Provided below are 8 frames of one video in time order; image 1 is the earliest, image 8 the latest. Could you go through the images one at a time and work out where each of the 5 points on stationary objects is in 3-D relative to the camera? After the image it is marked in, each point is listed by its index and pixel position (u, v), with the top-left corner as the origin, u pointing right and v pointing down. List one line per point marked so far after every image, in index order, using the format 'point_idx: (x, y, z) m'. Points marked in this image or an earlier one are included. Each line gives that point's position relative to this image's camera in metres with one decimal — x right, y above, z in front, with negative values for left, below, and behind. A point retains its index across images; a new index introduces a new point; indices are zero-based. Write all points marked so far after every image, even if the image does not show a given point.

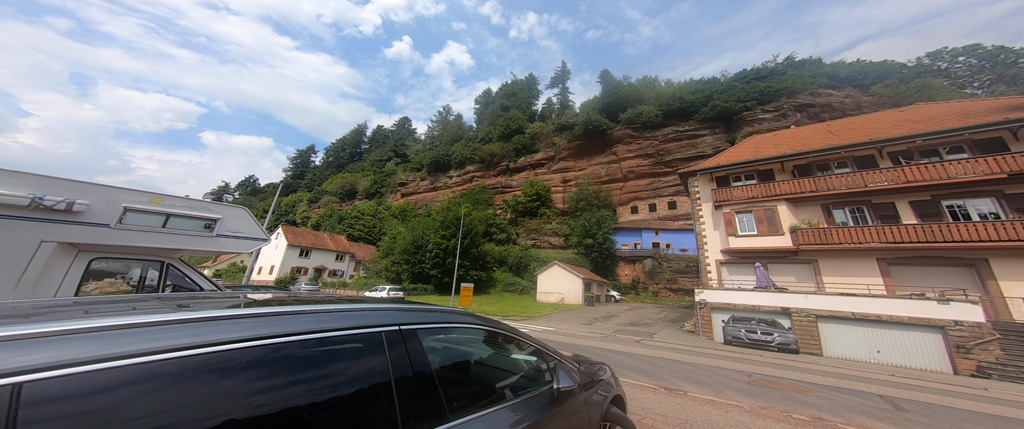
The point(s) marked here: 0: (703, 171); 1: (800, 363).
0: (+12.7, +3.0, +19.9) m
1: (+8.7, -4.7, +9.3) m
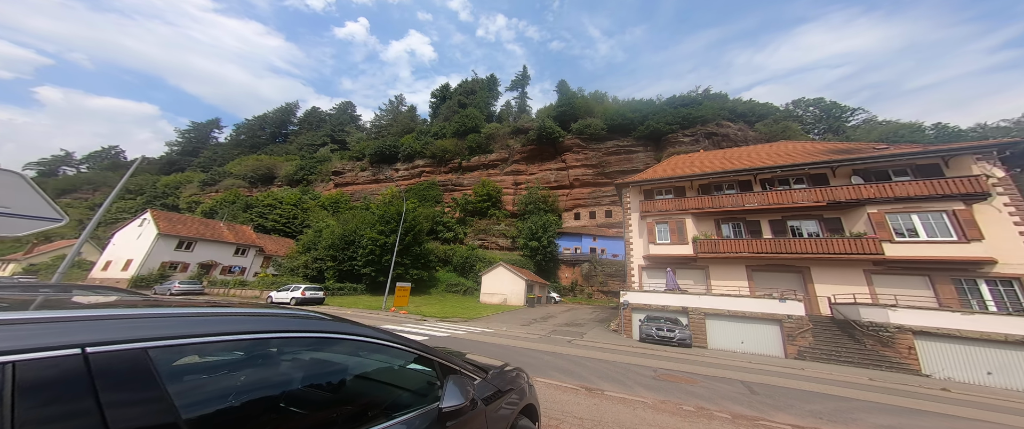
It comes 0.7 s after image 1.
0: (+9.1, +2.3, +21.7) m
1: (+6.6, -5.2, +10.6) m
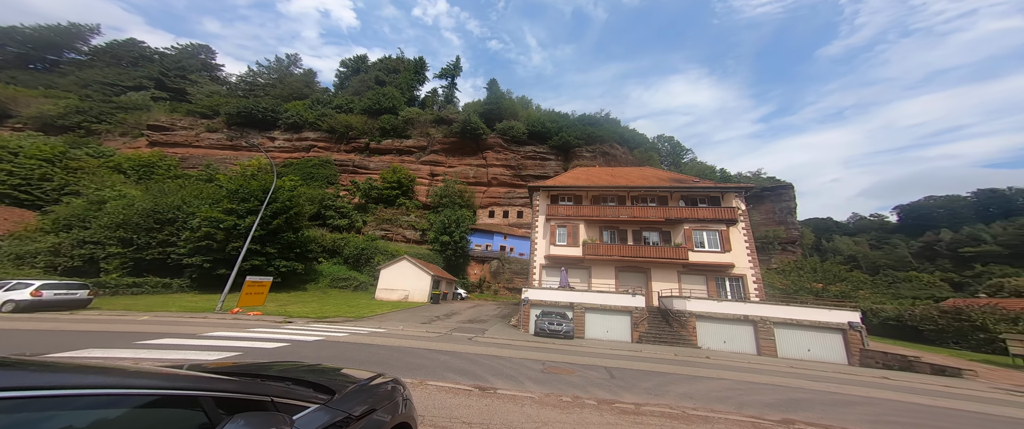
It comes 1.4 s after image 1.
0: (+2.6, +2.1, +23.3) m
1: (+2.7, -5.5, +11.9) m
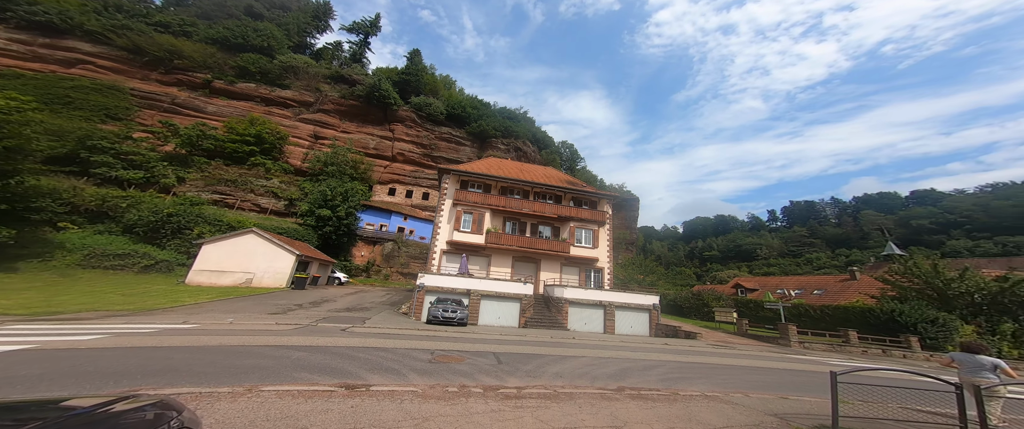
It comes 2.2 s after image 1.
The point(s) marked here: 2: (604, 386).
0: (-4.5, +3.2, +22.6) m
1: (-1.7, -4.9, +12.0) m
2: (+1.8, -3.3, +5.6) m
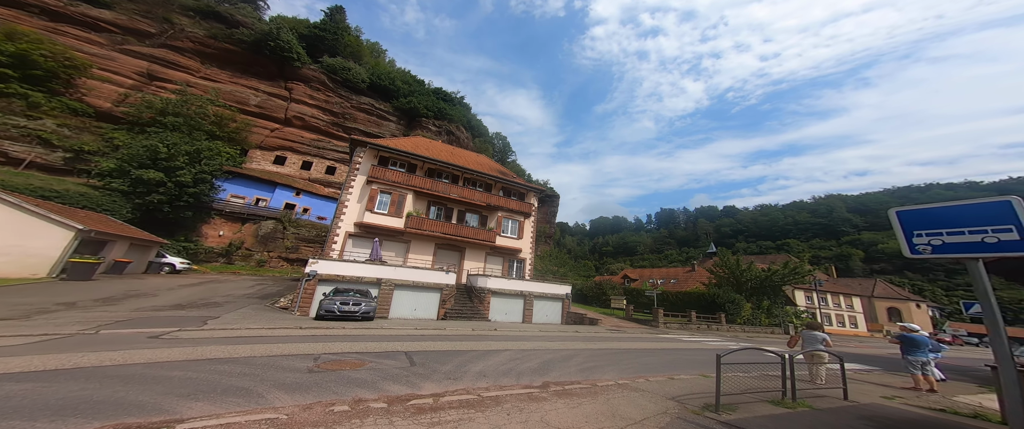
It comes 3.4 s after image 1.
0: (-9.5, +4.6, +19.9) m
1: (-4.8, -4.1, +10.5) m
2: (+0.3, -3.0, +5.2) m
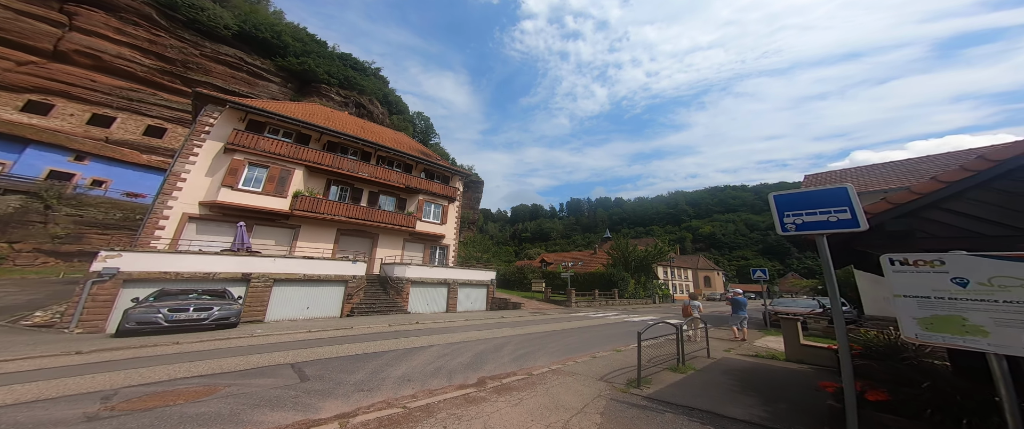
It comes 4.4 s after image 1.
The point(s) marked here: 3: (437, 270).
0: (-13.9, +5.9, +15.8) m
1: (-7.2, -3.4, +8.4) m
2: (-0.8, -2.6, +4.5) m
3: (-4.8, -3.6, +18.6) m
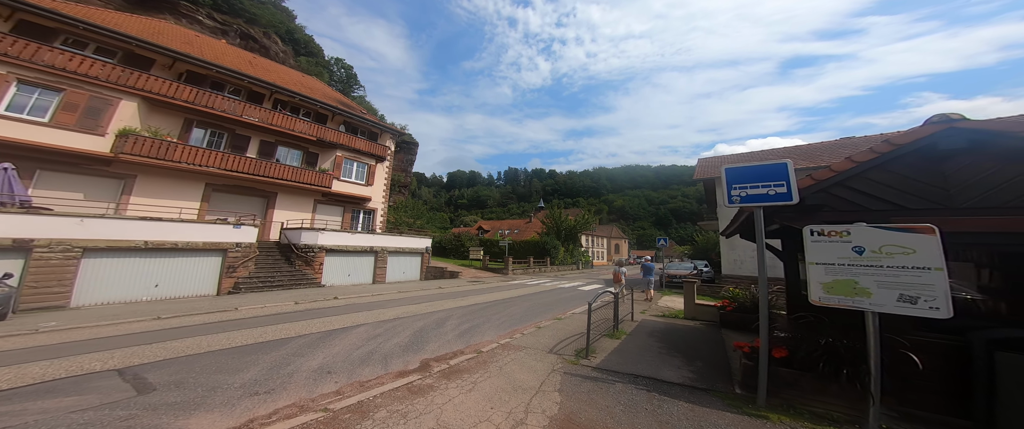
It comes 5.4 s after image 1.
0: (-16.1, +8.2, +11.2) m
1: (-8.5, -2.1, +6.3) m
2: (-1.5, -2.1, +3.9) m
3: (-8.5, -1.4, +16.7) m
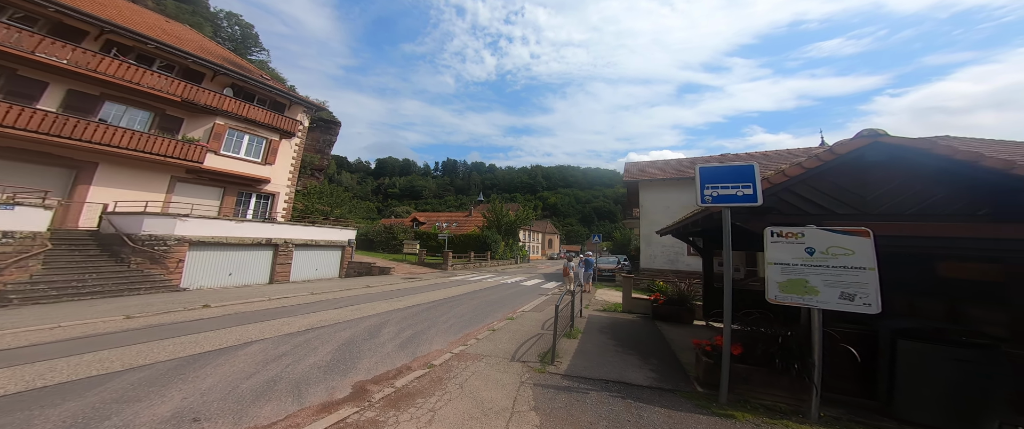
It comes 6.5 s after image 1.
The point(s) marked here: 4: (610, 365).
0: (-17.2, +9.1, +6.7) m
1: (-9.2, -1.6, +3.7) m
2: (-1.8, -1.8, +2.9) m
3: (-11.3, -0.6, +13.9) m
4: (+1.7, -2.7, +5.3) m
